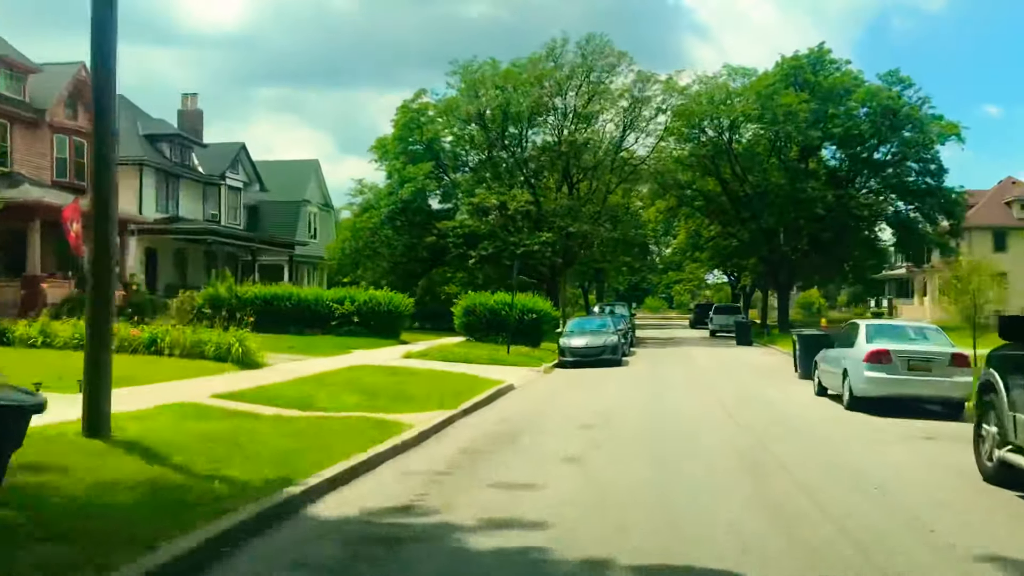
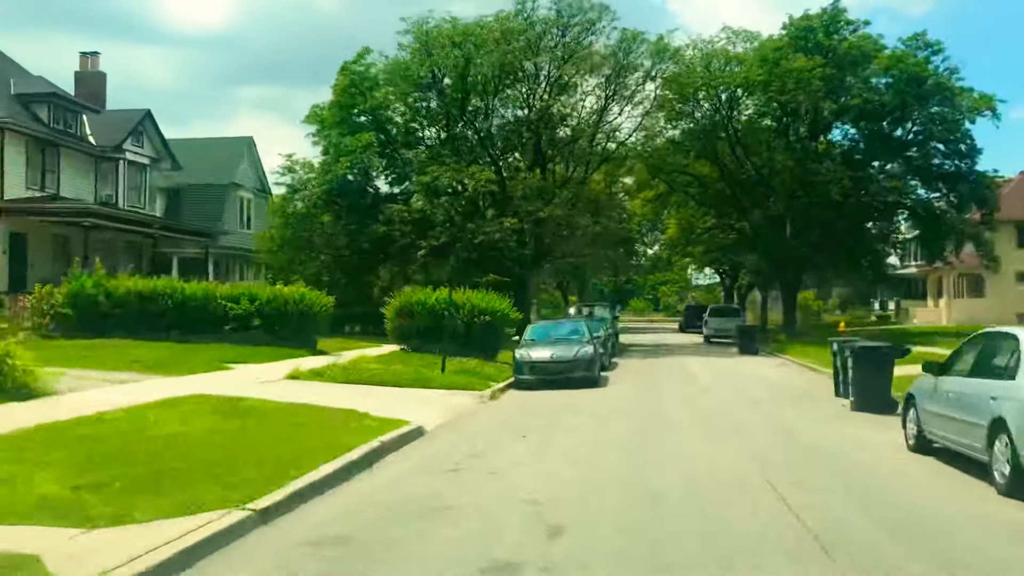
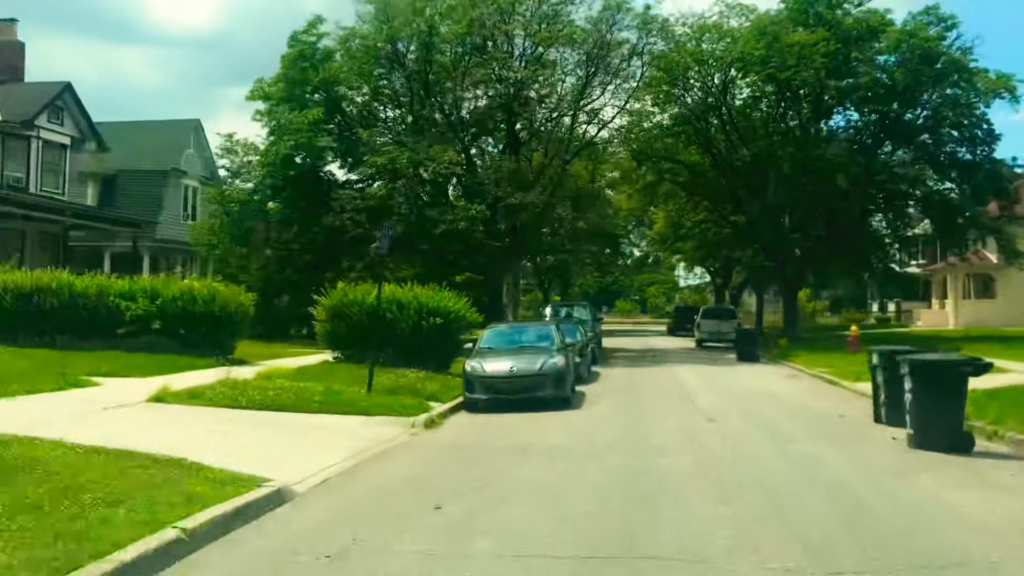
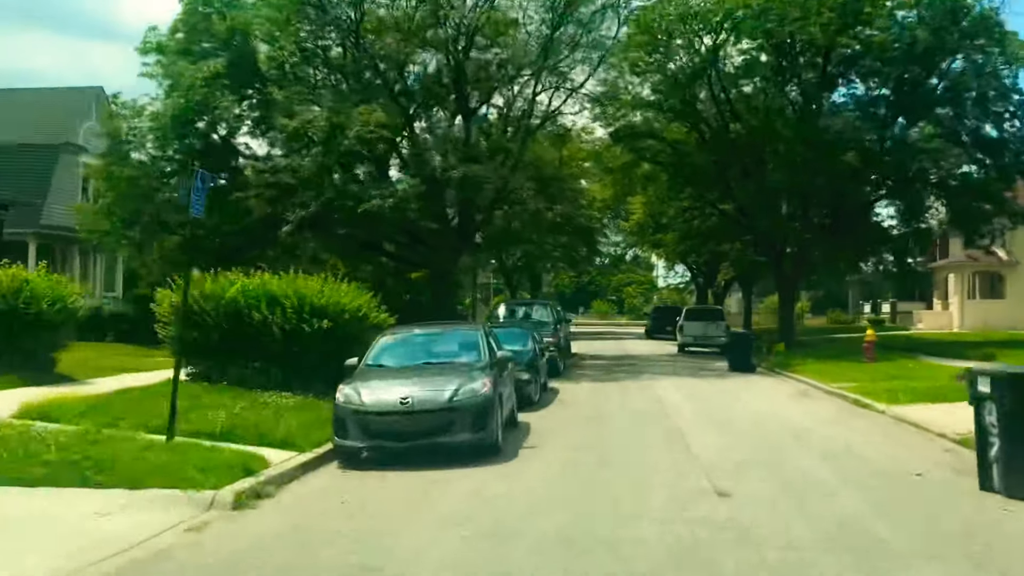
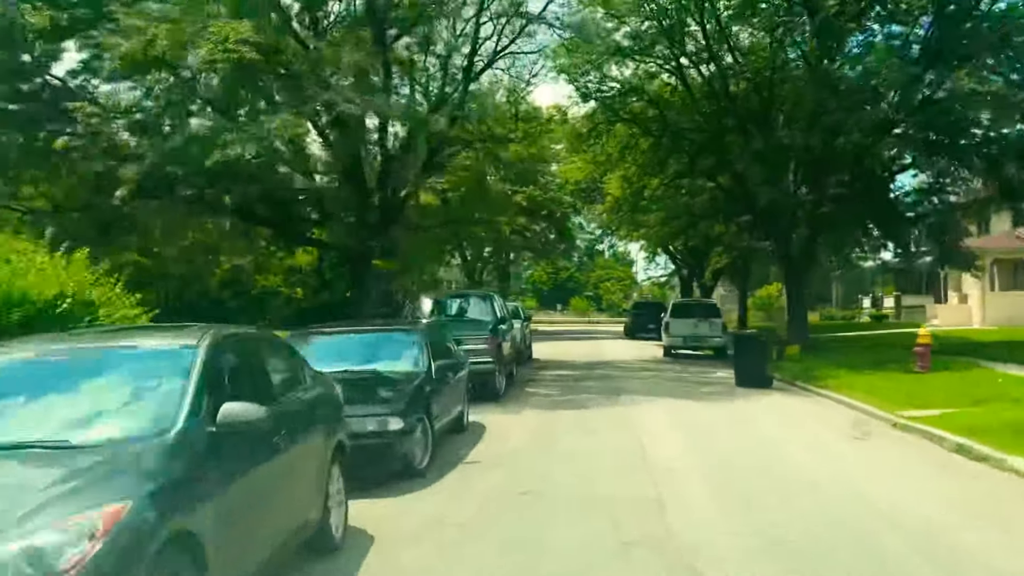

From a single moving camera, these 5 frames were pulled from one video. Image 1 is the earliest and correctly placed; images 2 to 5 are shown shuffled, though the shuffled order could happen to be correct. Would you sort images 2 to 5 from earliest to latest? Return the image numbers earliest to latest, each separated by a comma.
2, 3, 4, 5
